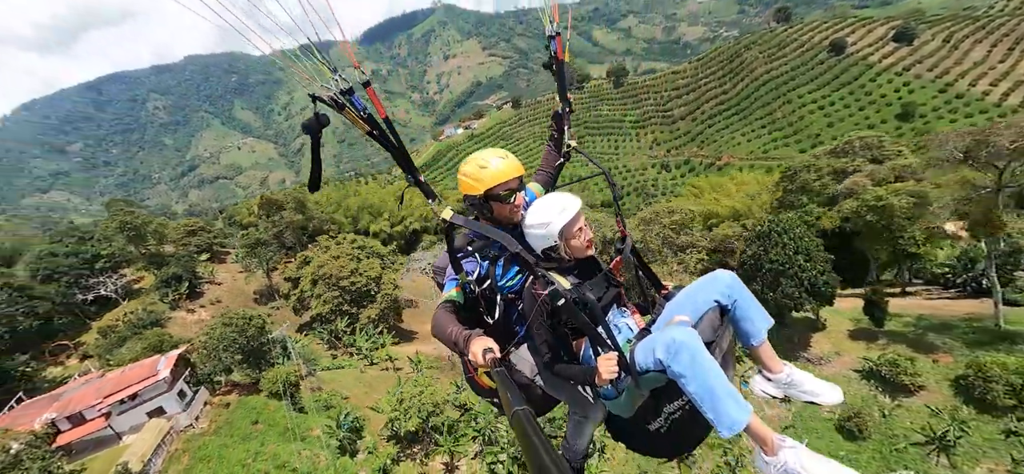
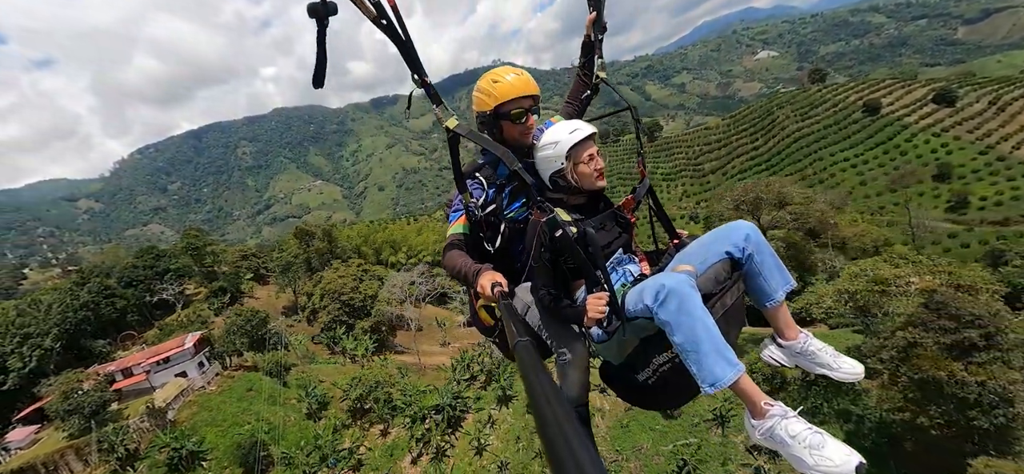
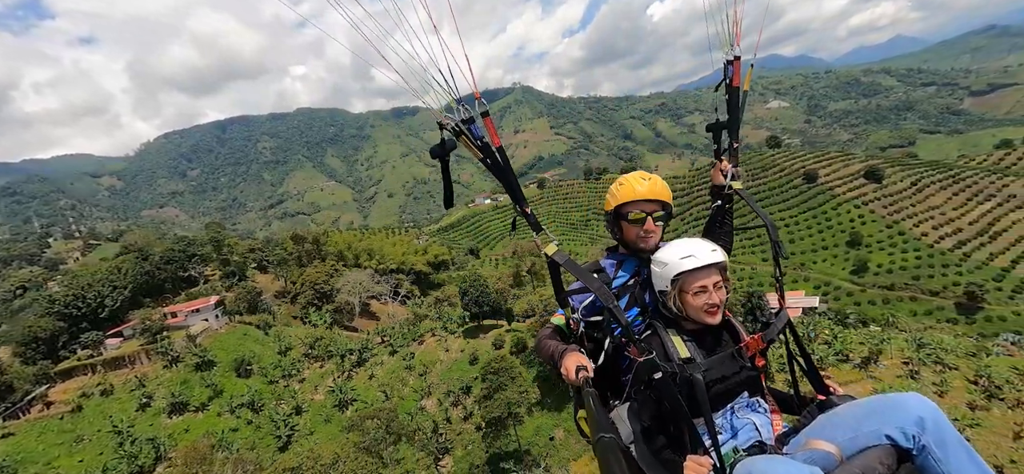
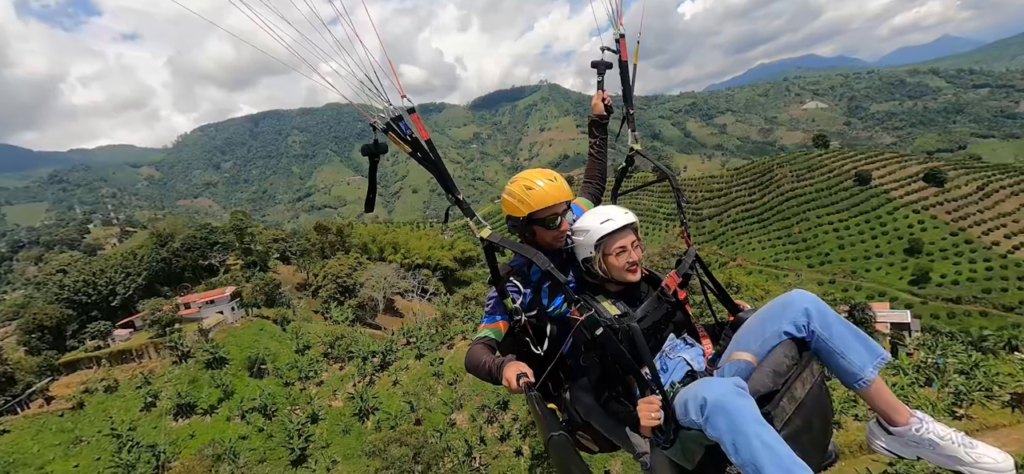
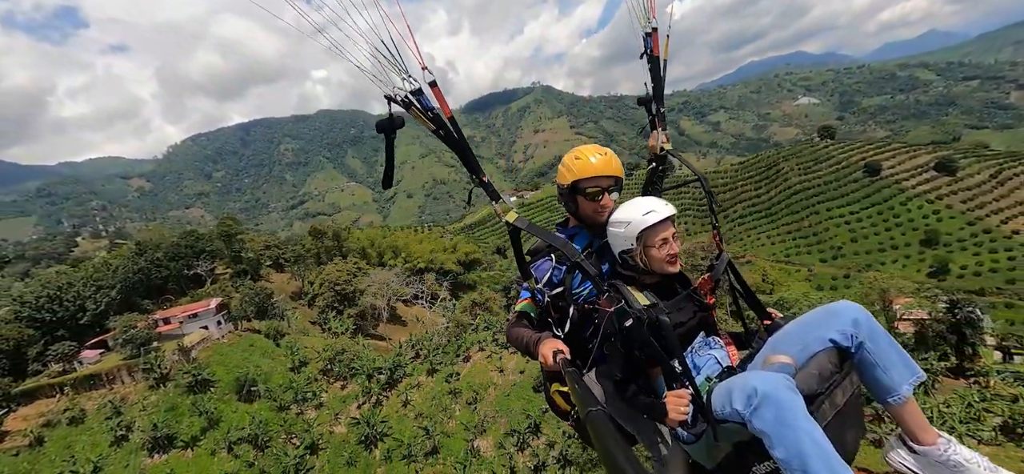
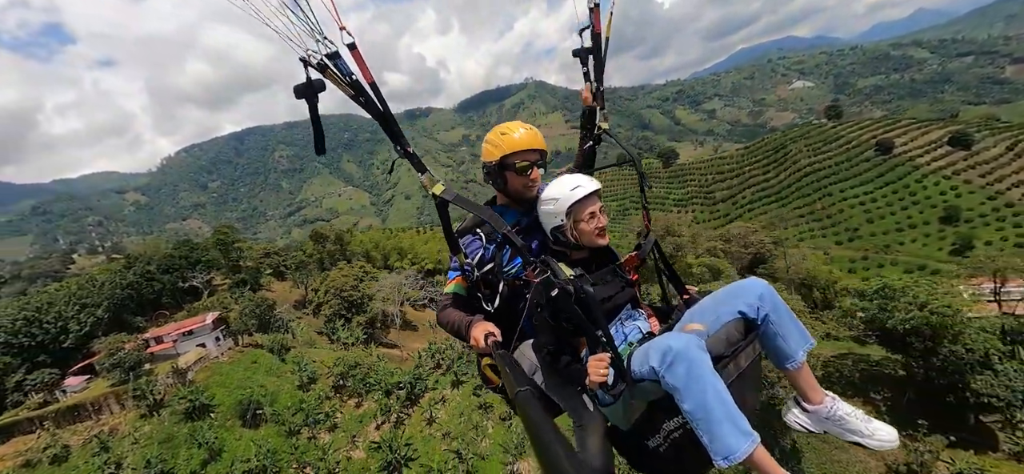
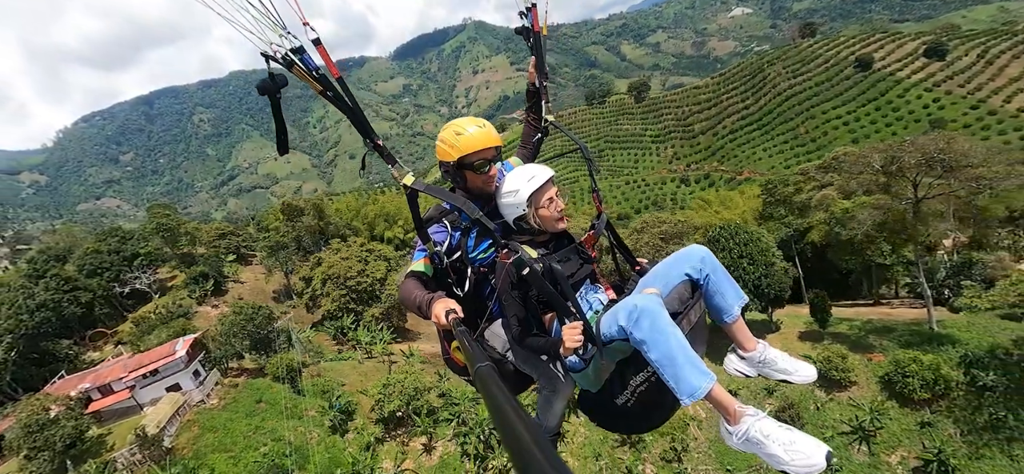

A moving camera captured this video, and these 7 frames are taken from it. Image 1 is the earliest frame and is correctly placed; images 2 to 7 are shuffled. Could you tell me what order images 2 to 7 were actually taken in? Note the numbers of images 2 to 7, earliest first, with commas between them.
7, 2, 6, 5, 4, 3
